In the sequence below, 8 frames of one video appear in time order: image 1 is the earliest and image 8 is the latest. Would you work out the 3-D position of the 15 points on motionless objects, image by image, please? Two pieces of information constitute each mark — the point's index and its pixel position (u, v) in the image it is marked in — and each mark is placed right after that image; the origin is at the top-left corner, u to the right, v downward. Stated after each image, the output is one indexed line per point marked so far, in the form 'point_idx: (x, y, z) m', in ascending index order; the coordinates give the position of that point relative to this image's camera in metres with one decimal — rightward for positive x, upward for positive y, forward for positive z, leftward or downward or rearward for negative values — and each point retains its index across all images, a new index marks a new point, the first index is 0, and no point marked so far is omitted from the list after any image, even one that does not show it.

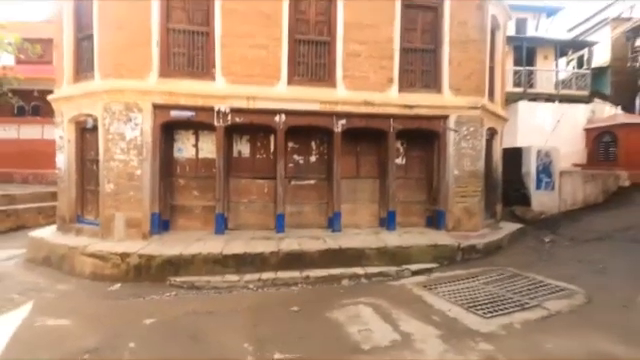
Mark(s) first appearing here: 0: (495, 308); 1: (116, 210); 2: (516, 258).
0: (+3.0, -2.2, +6.0) m
1: (-5.0, -0.7, +8.4) m
2: (+5.1, -2.0, +8.8) m
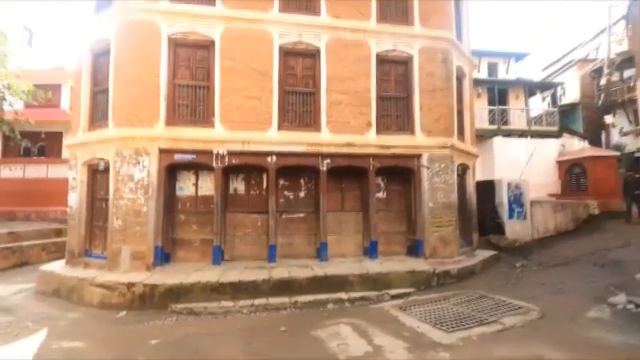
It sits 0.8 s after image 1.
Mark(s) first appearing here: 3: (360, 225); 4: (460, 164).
0: (+2.7, -2.9, +6.8) m
1: (-5.3, -1.7, +9.3) m
2: (+4.7, -2.9, +9.7) m
3: (+1.3, -1.4, +10.9) m
4: (+4.9, +0.6, +11.8) m
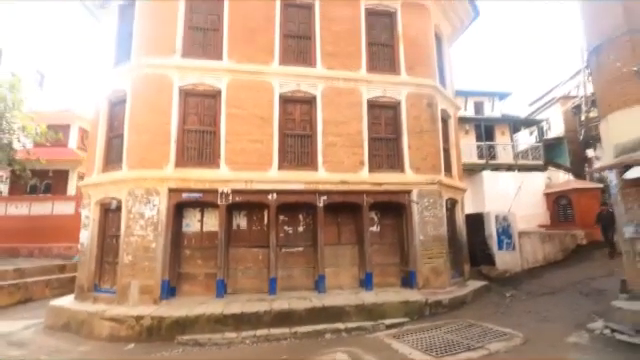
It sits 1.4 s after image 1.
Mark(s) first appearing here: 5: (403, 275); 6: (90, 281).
0: (+2.7, -3.6, +7.3) m
1: (-5.4, -2.8, +9.8) m
2: (+4.7, -3.9, +10.2) m
3: (+1.2, -2.6, +11.5) m
4: (+4.8, -0.7, +12.6) m
5: (+2.8, -3.2, +11.5) m
6: (-7.2, -3.2, +10.7) m
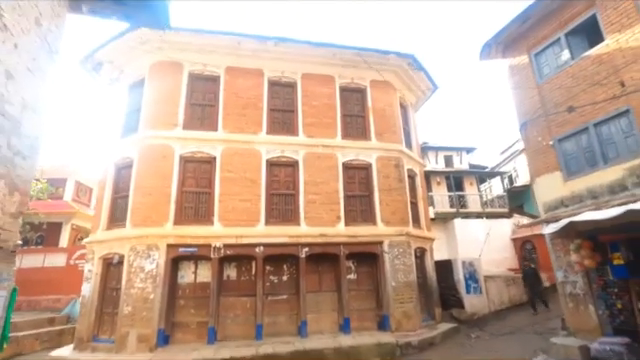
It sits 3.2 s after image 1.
0: (+2.2, -5.1, +8.5) m
1: (-6.0, -4.7, +10.8) m
2: (+4.1, -5.7, +11.3) m
3: (+0.6, -4.6, +12.7) m
4: (+4.1, -2.8, +14.2) m
5: (+2.2, -5.2, +12.7) m
6: (-7.8, -5.1, +11.5) m
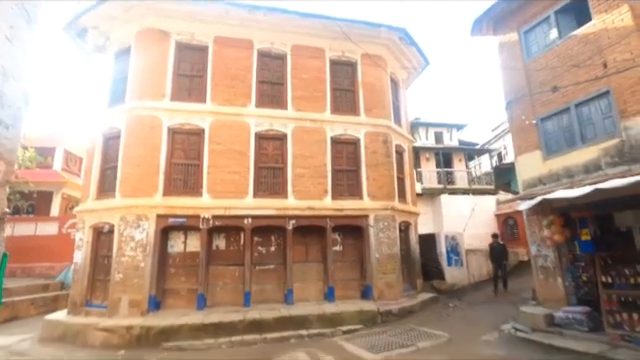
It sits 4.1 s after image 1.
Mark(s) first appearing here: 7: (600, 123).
0: (+1.7, -4.5, +9.1) m
1: (-6.5, -3.7, +11.2) m
2: (+3.6, -4.9, +12.0) m
3: (0.0, -3.6, +13.2) m
4: (+3.5, -1.8, +14.6) m
5: (+1.6, -4.2, +13.3) m
6: (-8.3, -4.1, +11.9) m
7: (+7.5, +1.5, +9.1) m
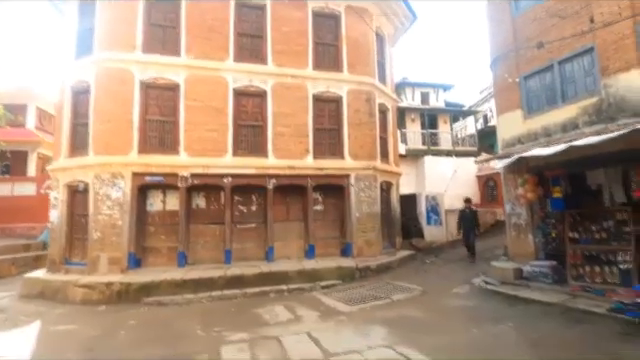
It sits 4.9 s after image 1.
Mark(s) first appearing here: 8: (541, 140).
0: (+1.1, -3.3, +9.4) m
1: (-7.2, -2.3, +11.2) m
2: (+2.9, -3.4, +12.4) m
3: (-0.7, -2.0, +13.4) m
4: (+2.8, -0.1, +14.7) m
5: (+0.9, -2.6, +13.5) m
6: (-9.0, -2.6, +11.9) m
7: (+6.9, +2.6, +9.0) m
8: (+6.4, +1.2, +9.8) m
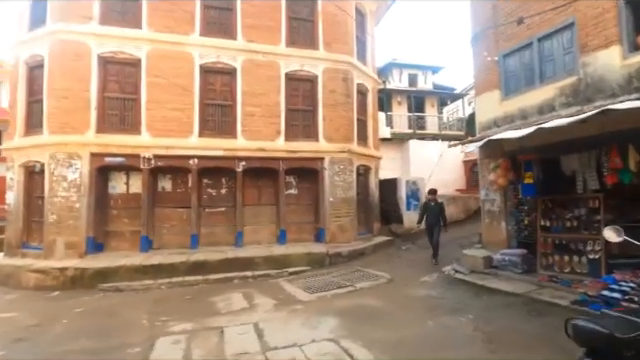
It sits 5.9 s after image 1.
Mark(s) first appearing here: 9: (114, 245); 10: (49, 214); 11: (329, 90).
0: (+0.1, -2.9, +9.0) m
1: (-8.2, -1.7, +10.7) m
2: (+1.8, -2.8, +12.1) m
3: (-1.8, -1.4, +12.9) m
4: (+1.7, +0.6, +14.2) m
5: (-0.2, -2.0, +13.1) m
6: (-10.1, -2.0, +11.4) m
7: (+5.9, +3.0, +8.4) m
8: (+5.4, +1.6, +9.3) m
9: (-7.0, -2.2, +11.5) m
10: (-8.6, -1.1, +10.8) m
11: (+0.3, +3.5, +13.1) m
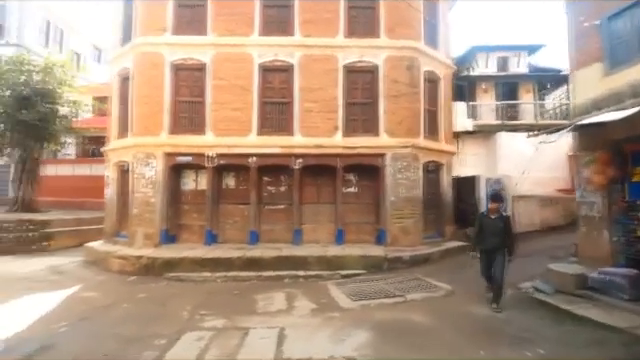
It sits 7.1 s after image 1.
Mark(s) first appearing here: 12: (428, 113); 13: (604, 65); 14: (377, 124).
0: (+1.2, -2.8, +8.3) m
1: (-6.4, -1.6, +12.0) m
2: (+3.7, -2.8, +10.8) m
3: (+0.4, -1.3, +12.5) m
4: (+4.1, +0.7, +12.8) m
5: (+2.0, -1.9, +12.3) m
6: (-8.0, -1.9, +13.1) m
7: (+6.7, +3.0, +6.1) m
8: (+6.4, +1.6, +7.1) m
9: (-5.0, -2.1, +12.5) m
10: (-6.7, -1.0, +12.1) m
11: (+2.5, +3.6, +12.1) m
12: (+4.2, +2.6, +13.1) m
13: (+6.4, +2.6, +7.7) m
14: (+2.0, +2.0, +12.1) m
